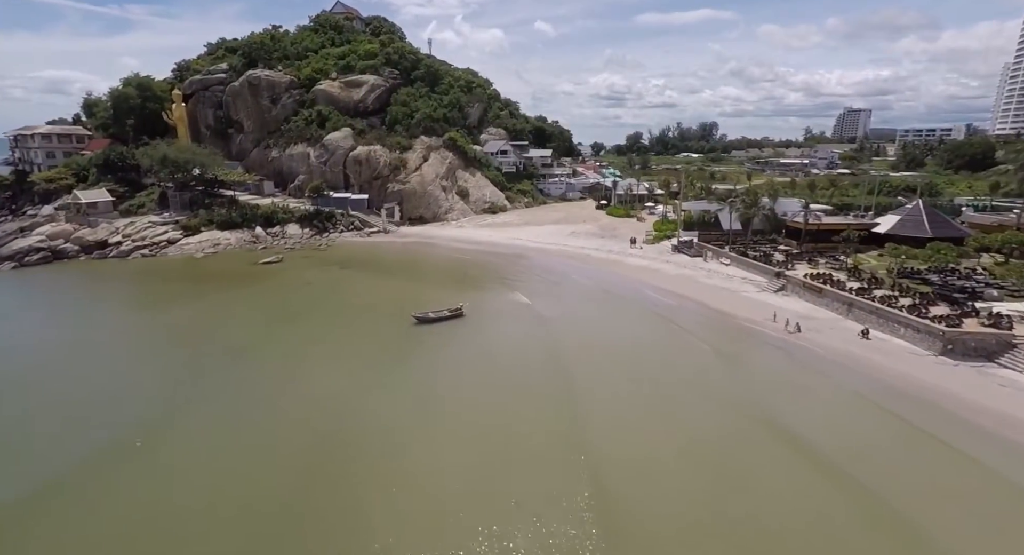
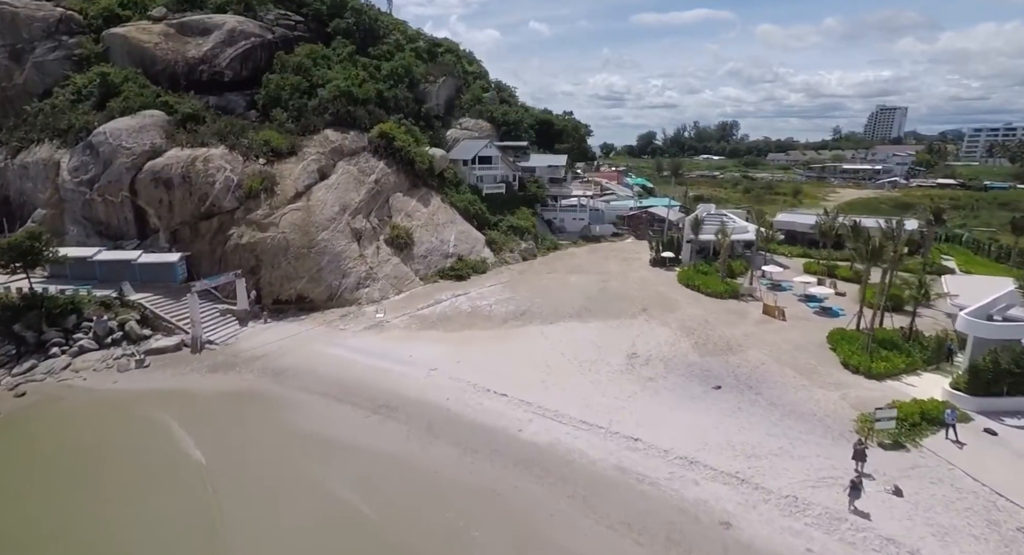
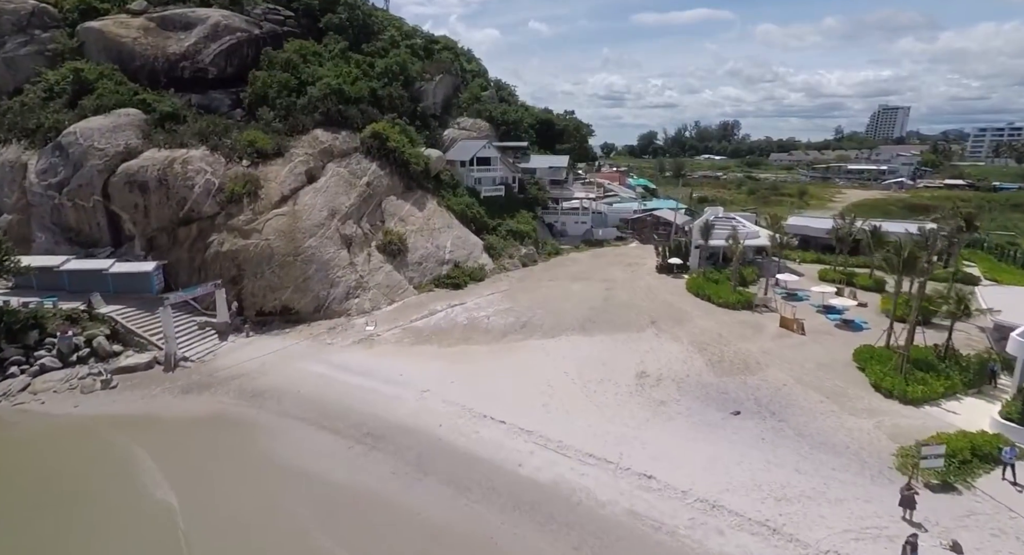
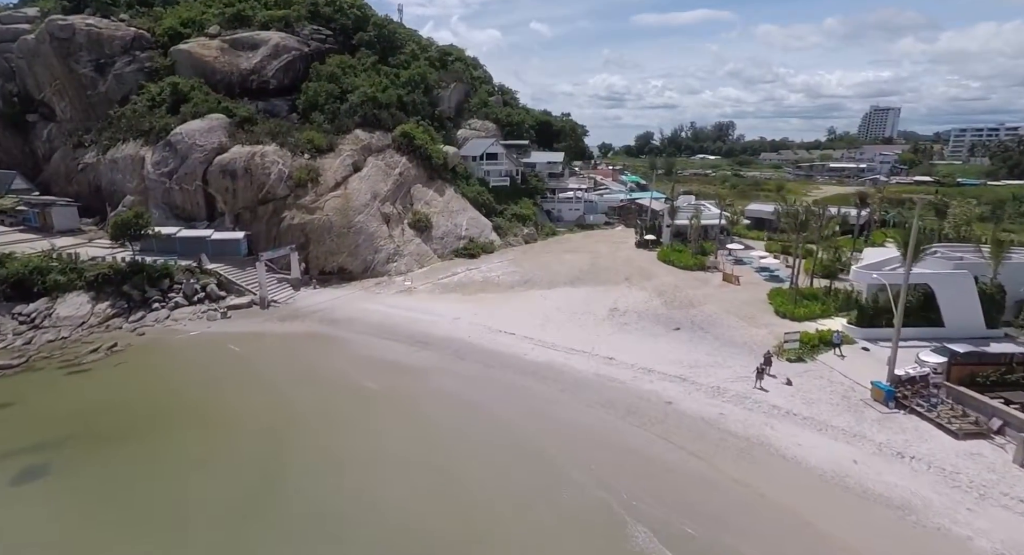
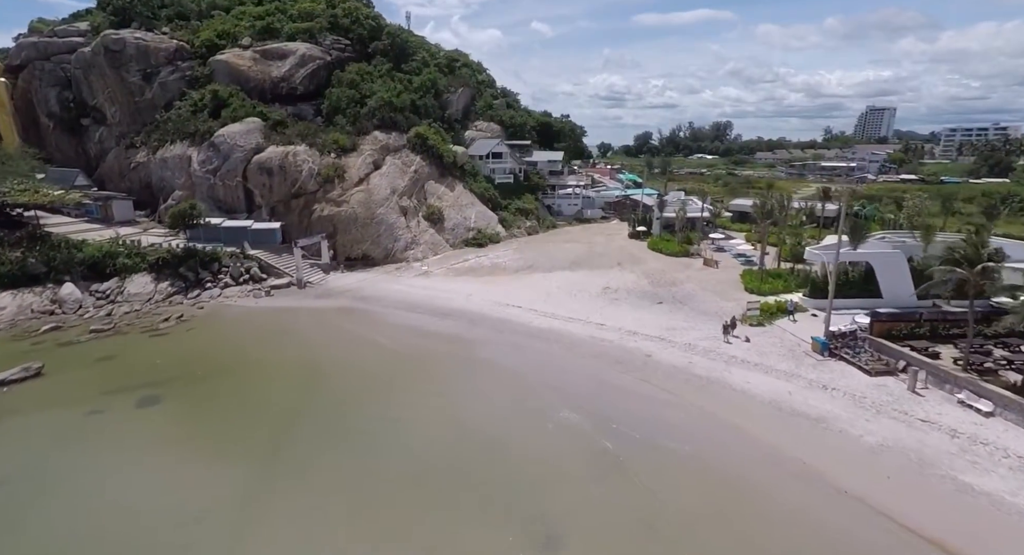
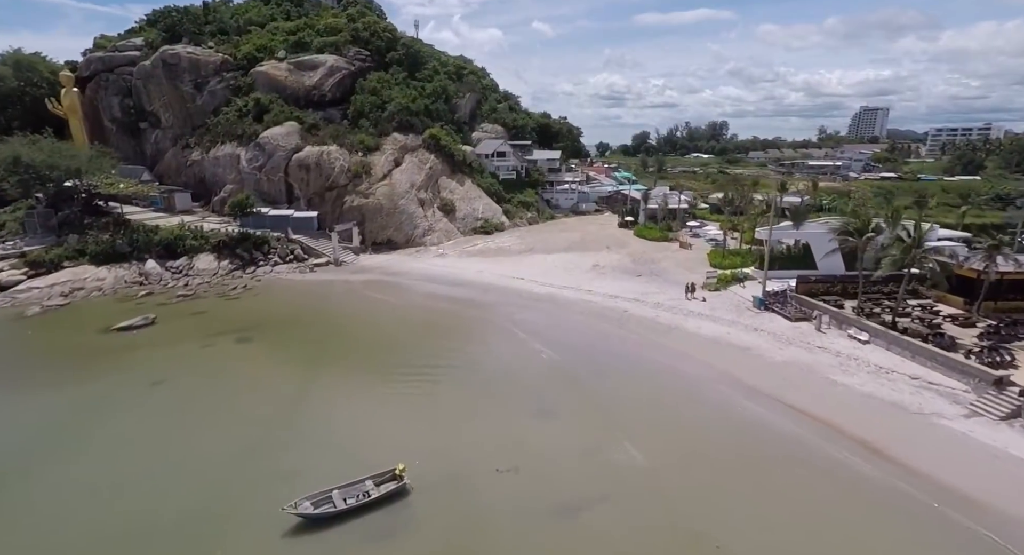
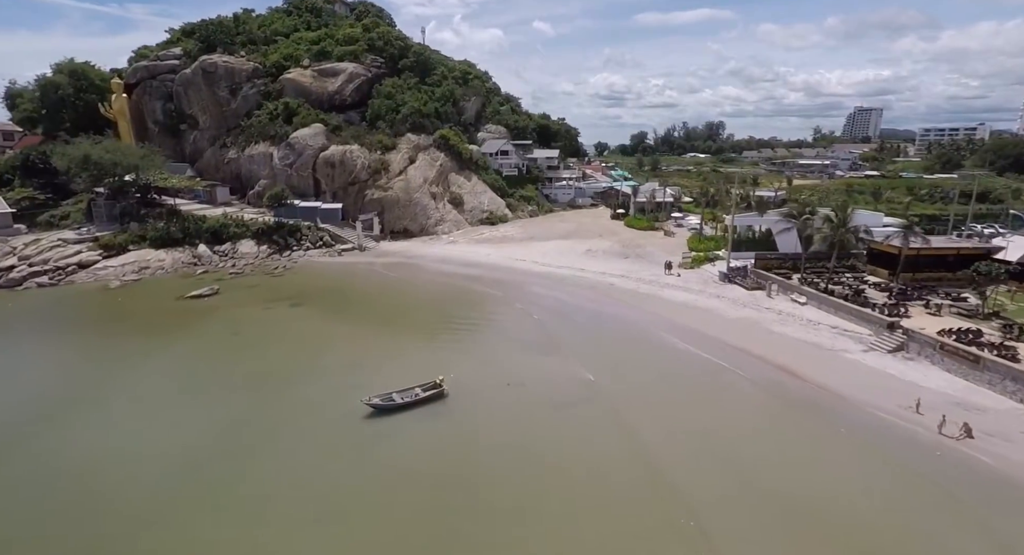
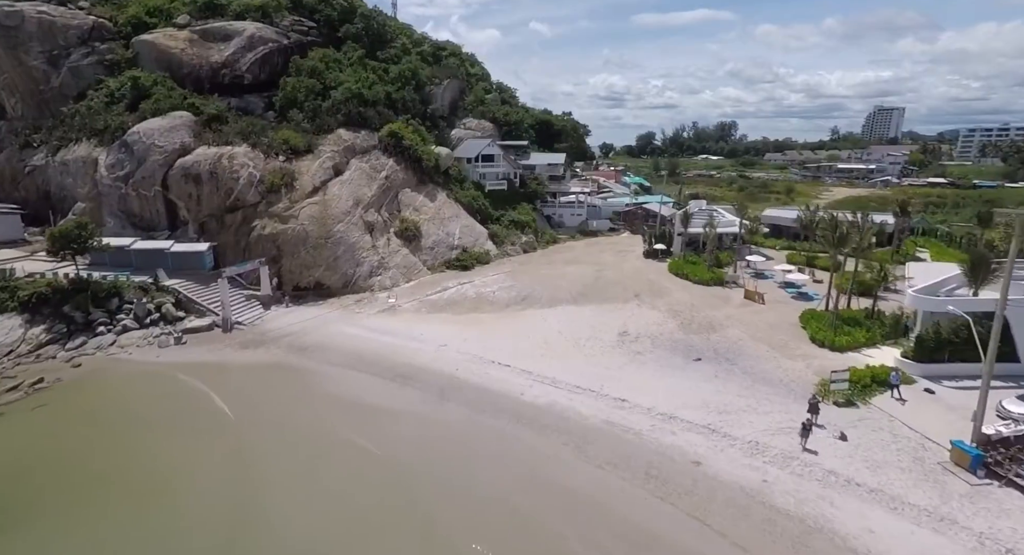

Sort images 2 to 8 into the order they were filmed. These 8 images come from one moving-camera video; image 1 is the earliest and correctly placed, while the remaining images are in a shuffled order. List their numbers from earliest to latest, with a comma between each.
7, 6, 5, 4, 8, 2, 3
